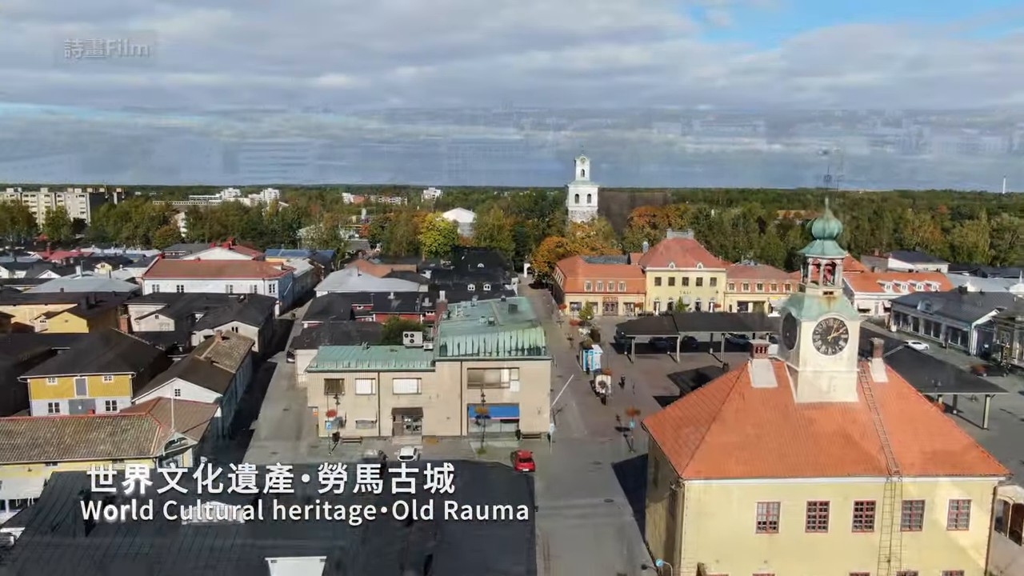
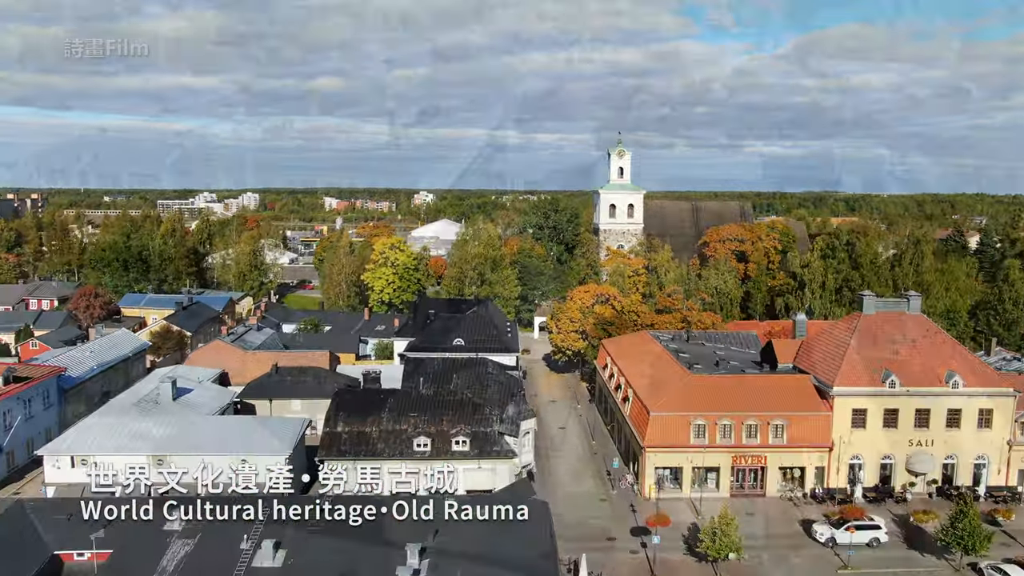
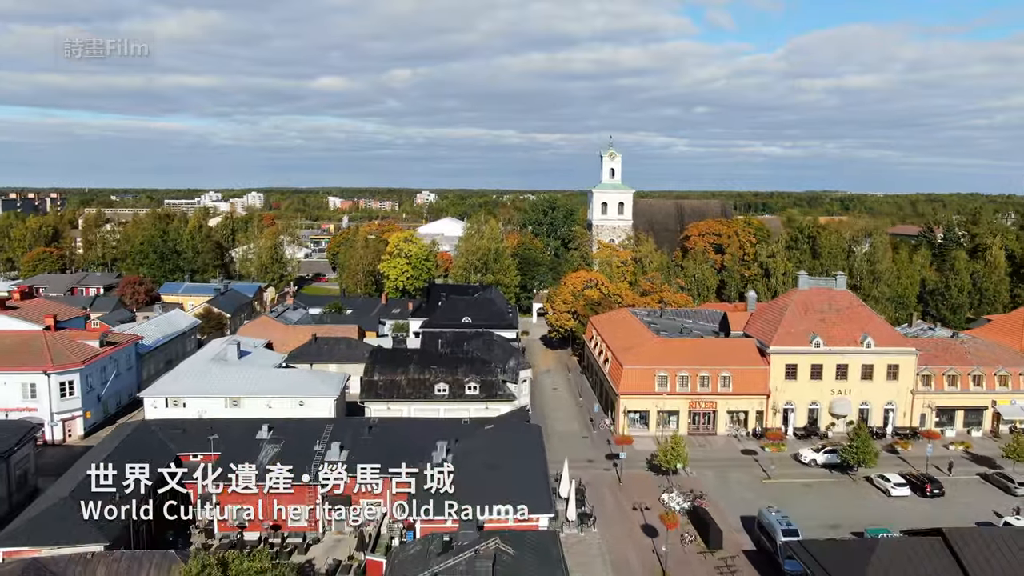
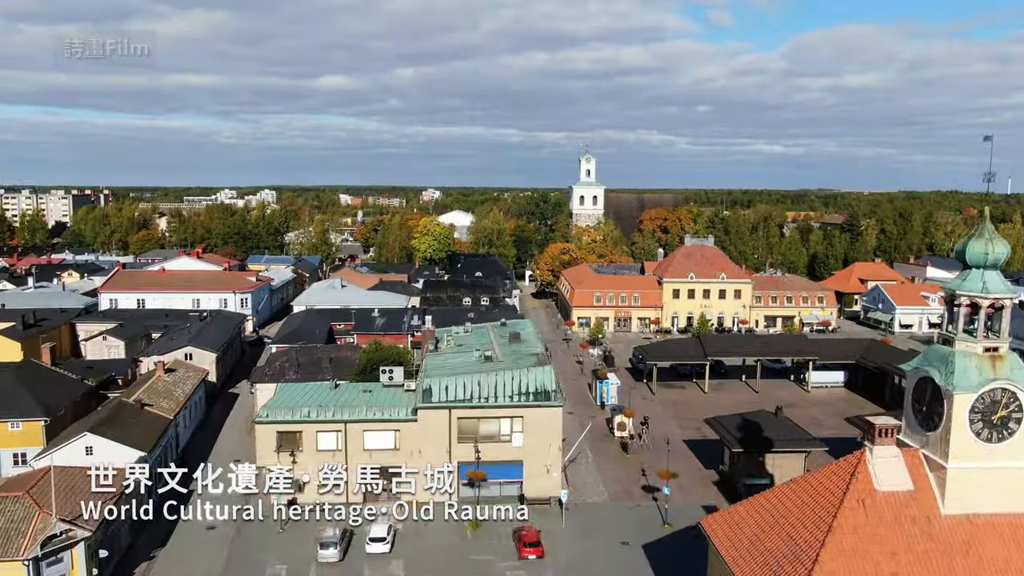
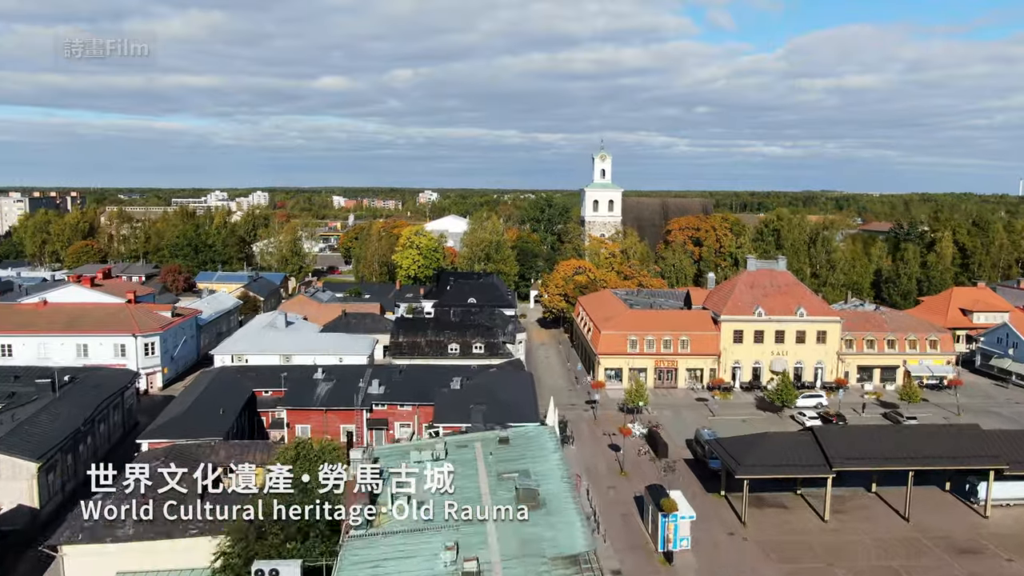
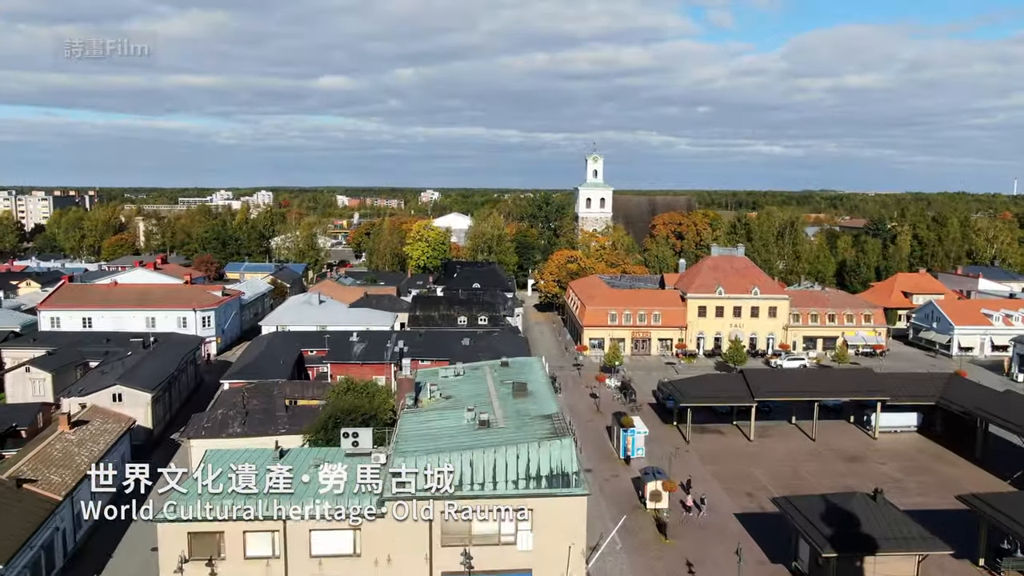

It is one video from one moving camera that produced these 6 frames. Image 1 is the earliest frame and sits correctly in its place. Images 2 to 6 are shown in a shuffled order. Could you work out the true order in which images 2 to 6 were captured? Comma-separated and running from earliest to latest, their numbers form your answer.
4, 6, 5, 3, 2
